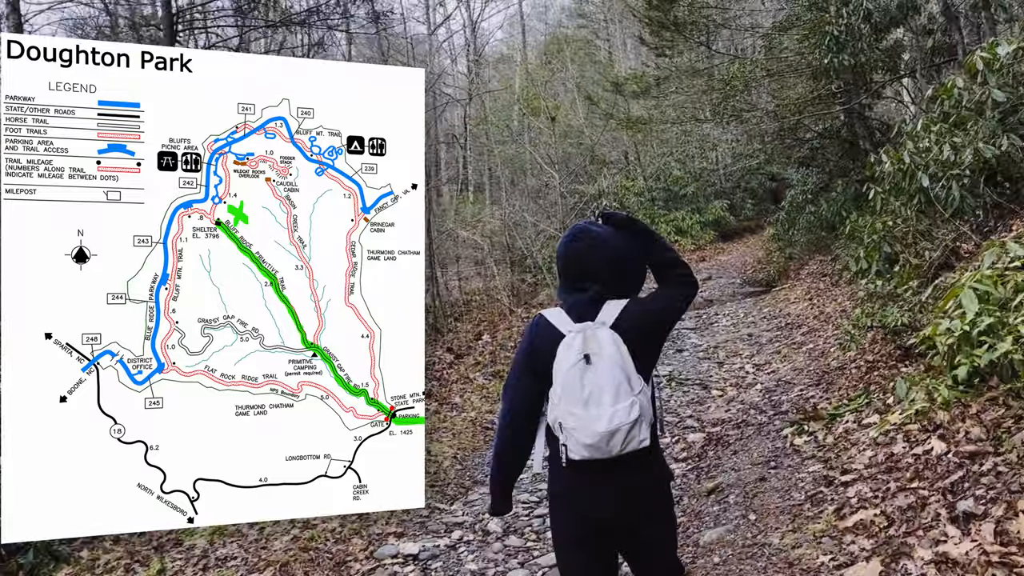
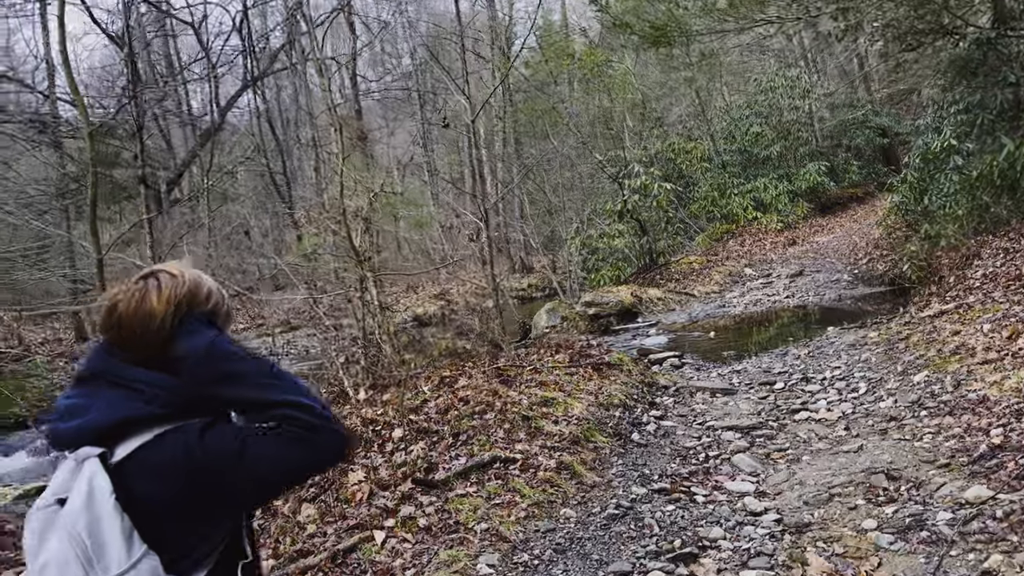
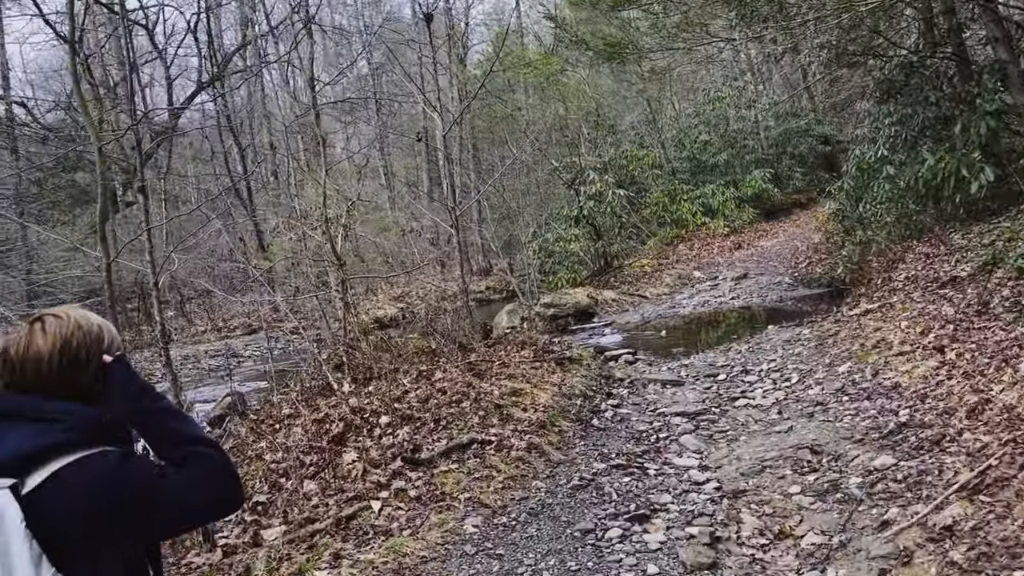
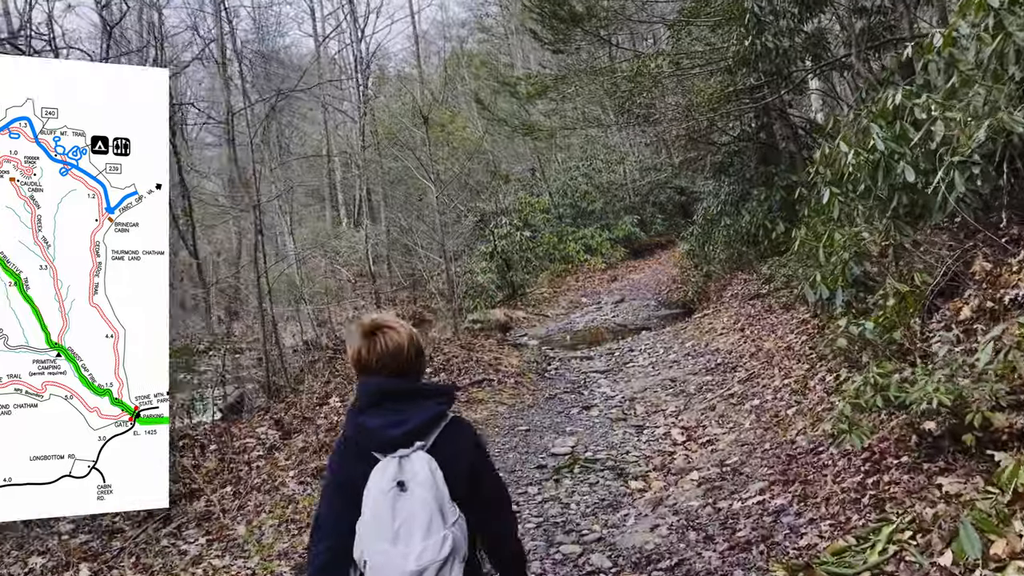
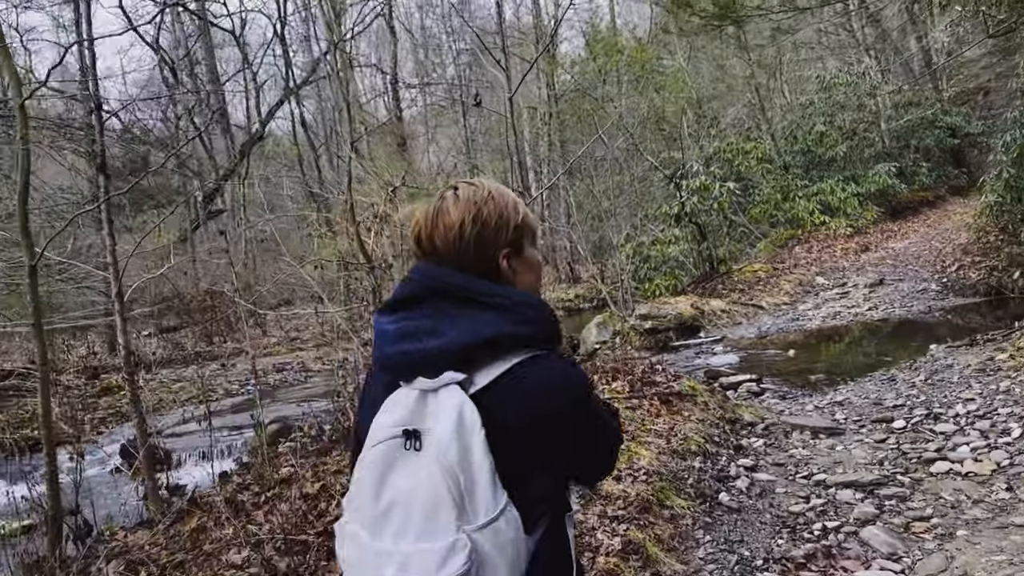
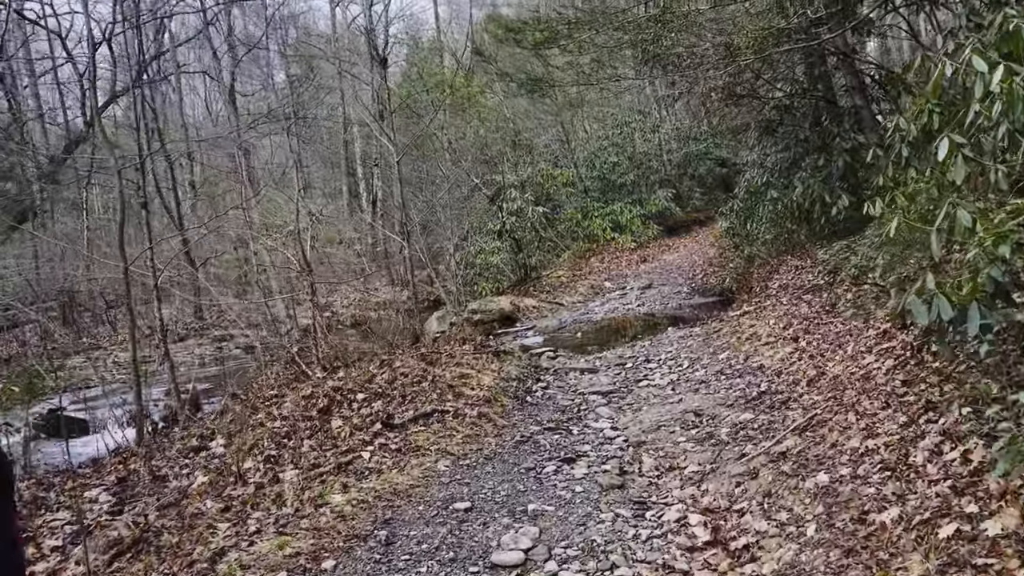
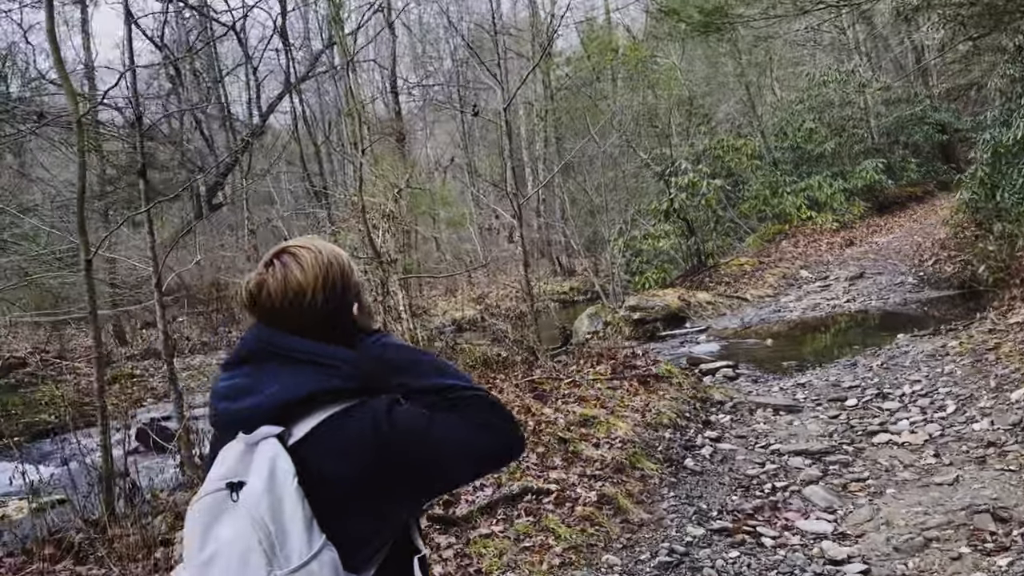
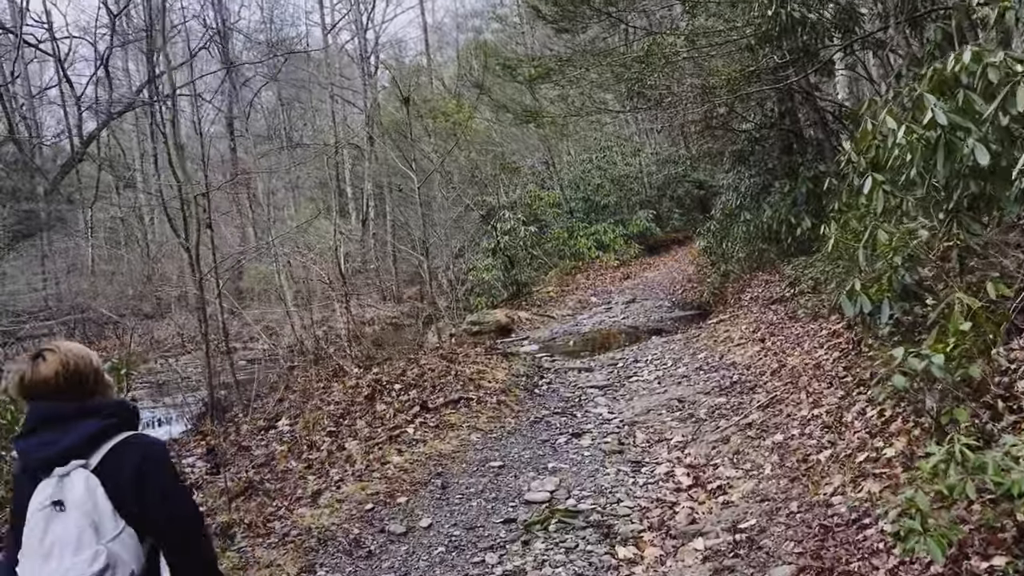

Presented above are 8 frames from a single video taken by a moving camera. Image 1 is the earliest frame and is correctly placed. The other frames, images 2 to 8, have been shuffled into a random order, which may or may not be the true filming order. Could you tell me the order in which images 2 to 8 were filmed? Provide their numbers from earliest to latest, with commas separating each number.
4, 8, 6, 3, 2, 7, 5
